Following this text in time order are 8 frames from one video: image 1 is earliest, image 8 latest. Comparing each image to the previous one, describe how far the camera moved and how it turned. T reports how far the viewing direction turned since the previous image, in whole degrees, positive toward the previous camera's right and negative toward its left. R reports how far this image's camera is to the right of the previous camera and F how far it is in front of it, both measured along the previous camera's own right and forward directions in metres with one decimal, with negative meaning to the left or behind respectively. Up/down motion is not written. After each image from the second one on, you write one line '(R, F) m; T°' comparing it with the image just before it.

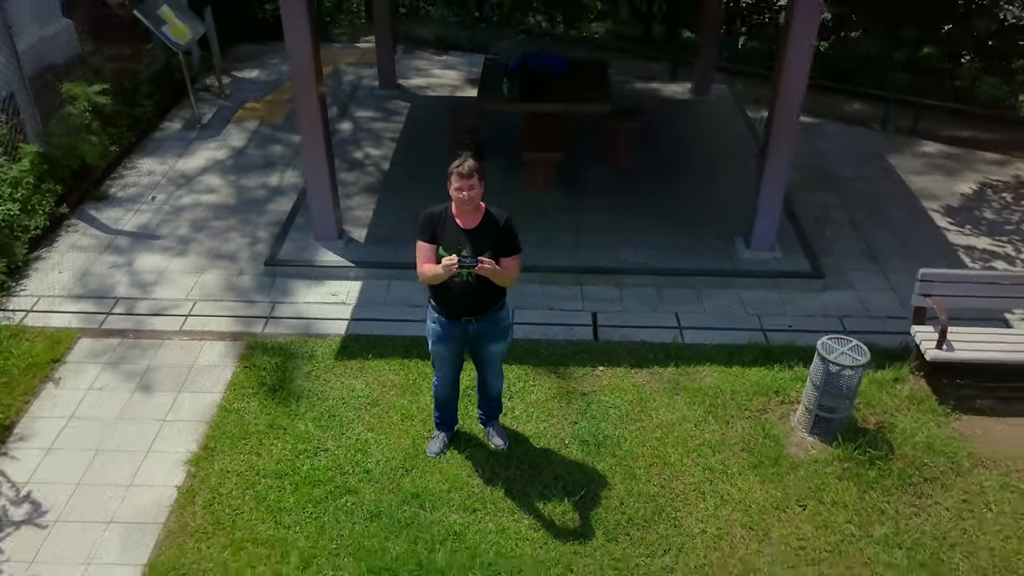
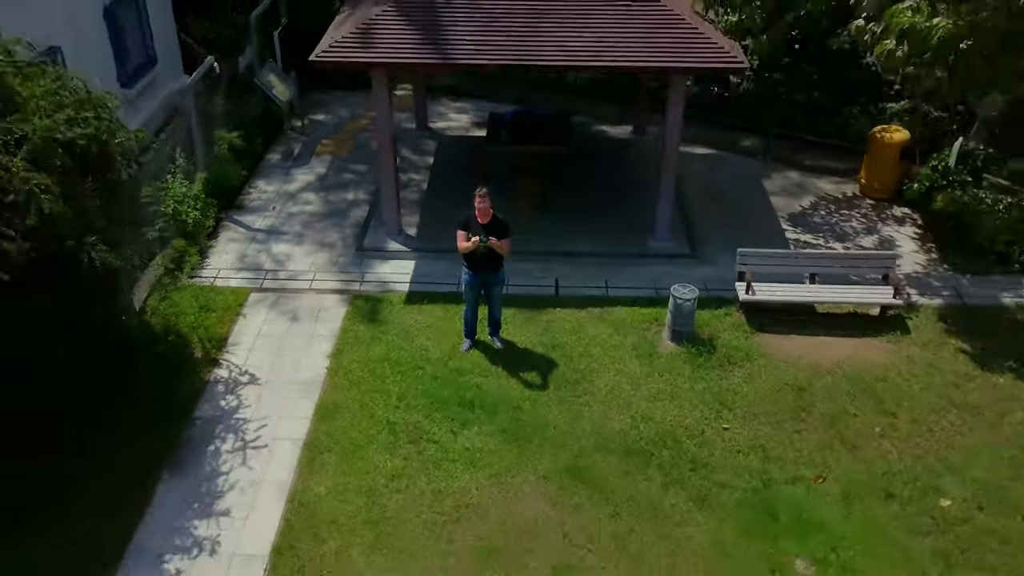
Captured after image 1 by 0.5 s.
(0.0, -2.3) m; 0°
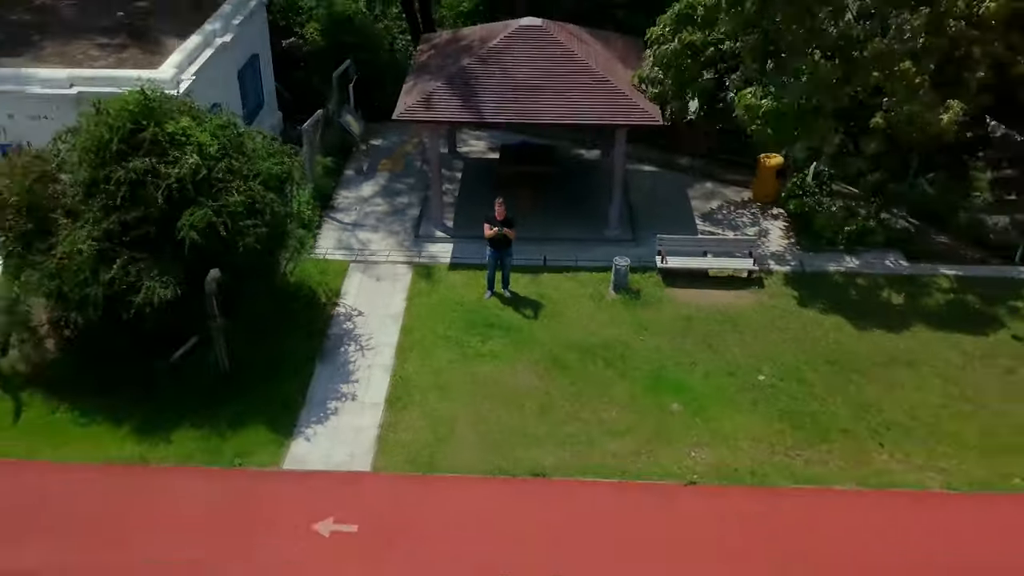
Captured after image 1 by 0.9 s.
(0.0, -3.2) m; 0°
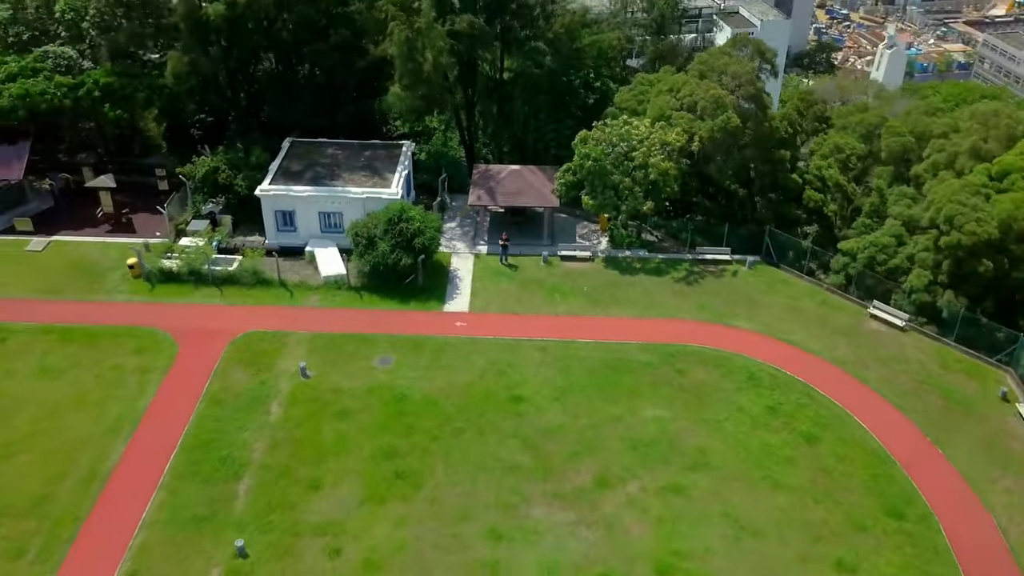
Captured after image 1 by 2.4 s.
(+0.1, -16.5) m; 0°
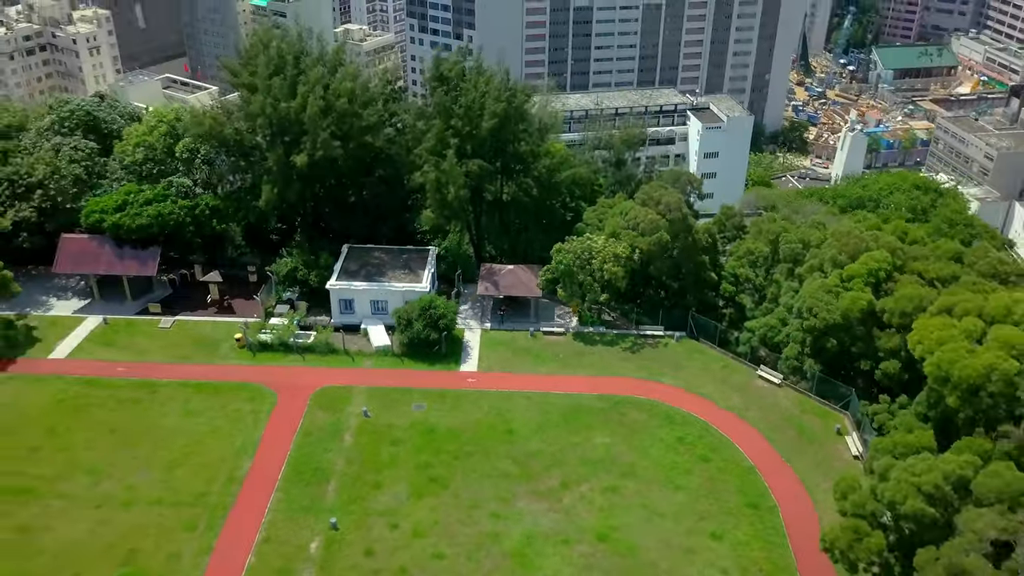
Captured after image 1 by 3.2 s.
(+0.3, -10.0) m; 0°
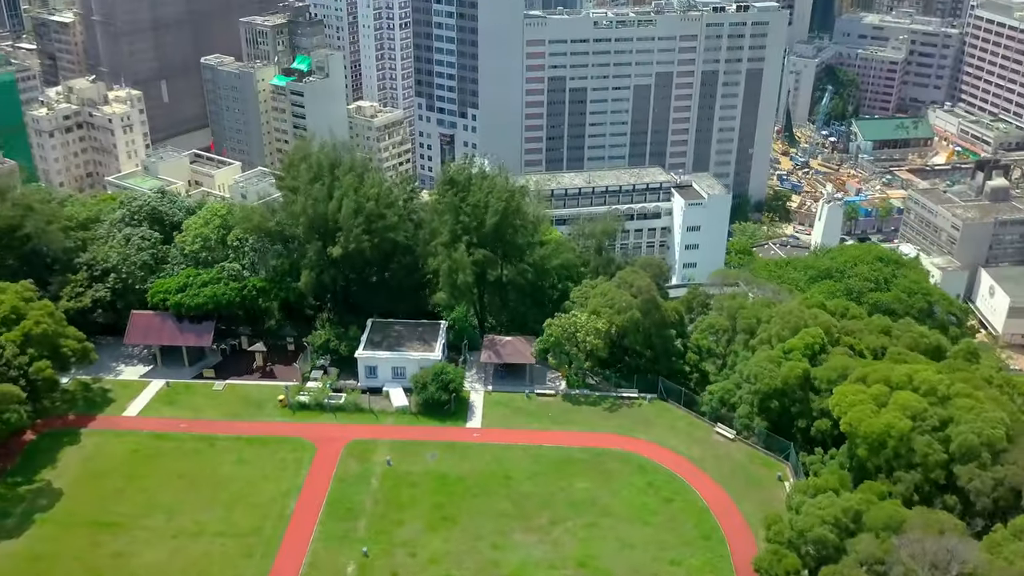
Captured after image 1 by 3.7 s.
(+0.1, -6.8) m; 0°
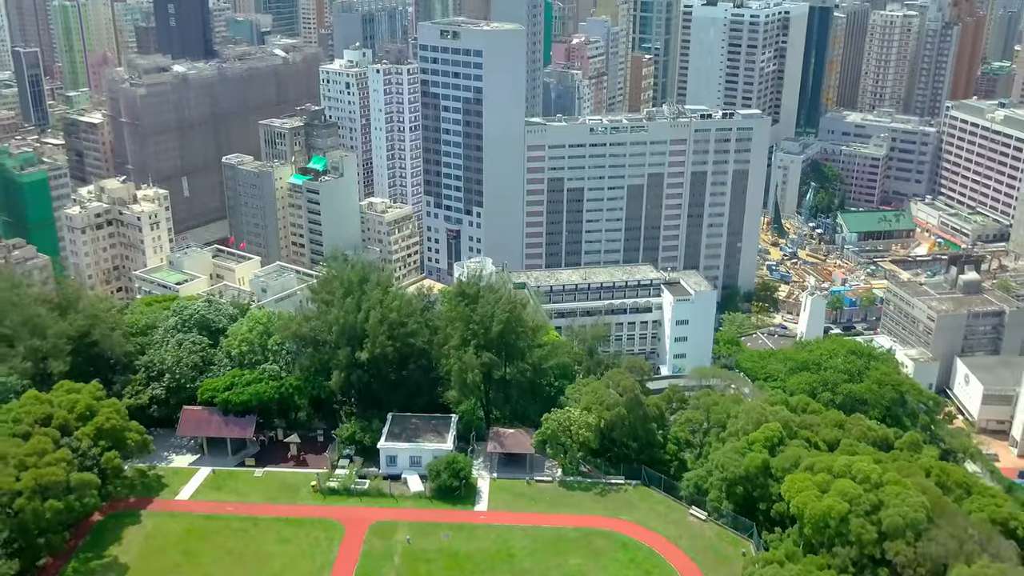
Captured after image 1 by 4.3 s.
(0.0, -6.7) m; 0°
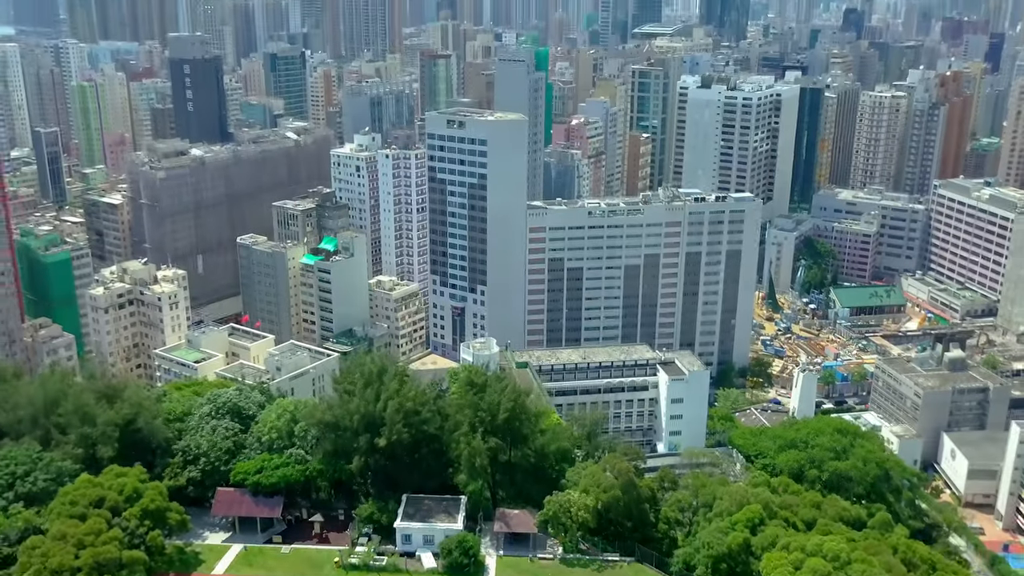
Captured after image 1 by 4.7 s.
(-0.2, -5.3) m; 0°
